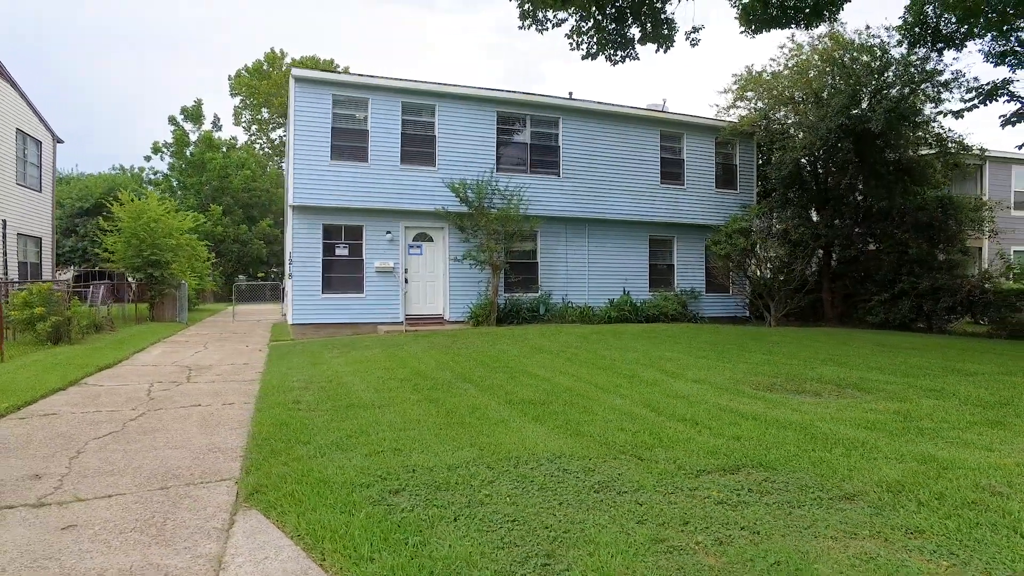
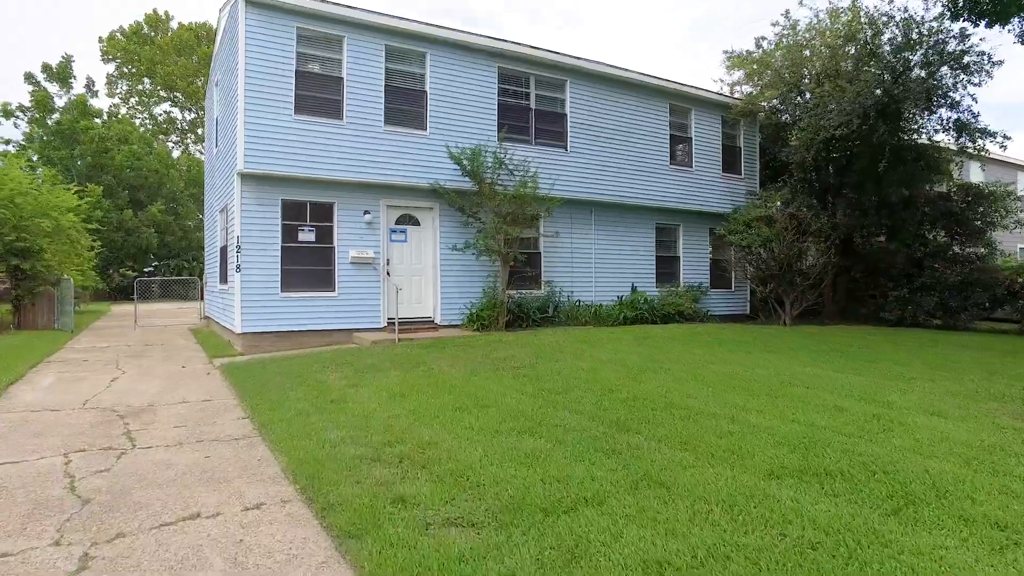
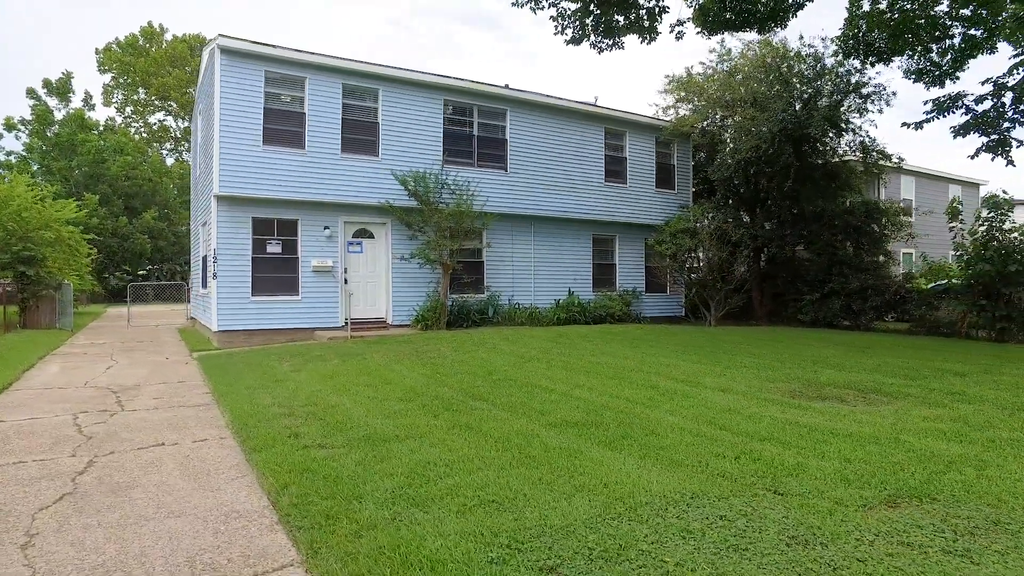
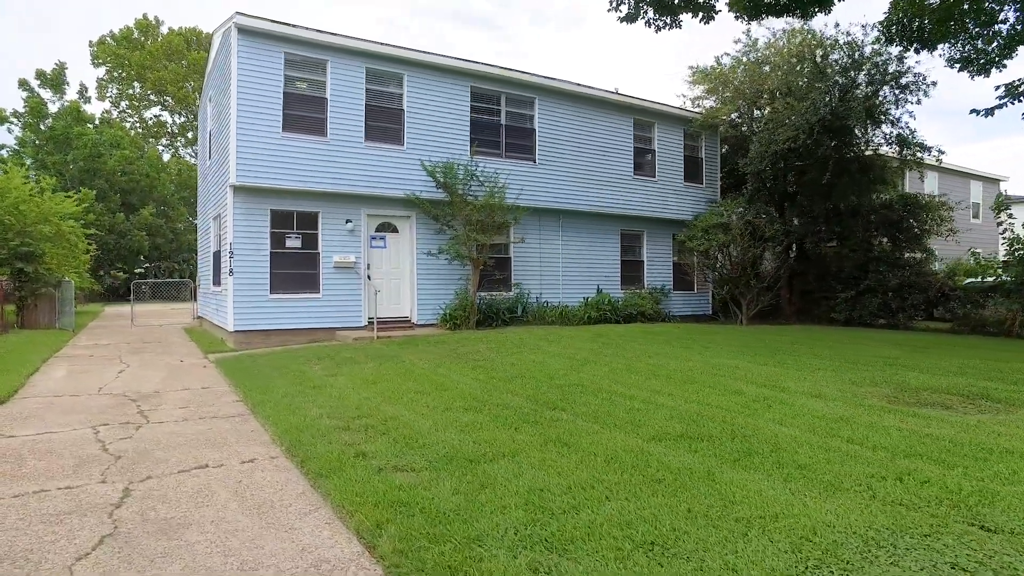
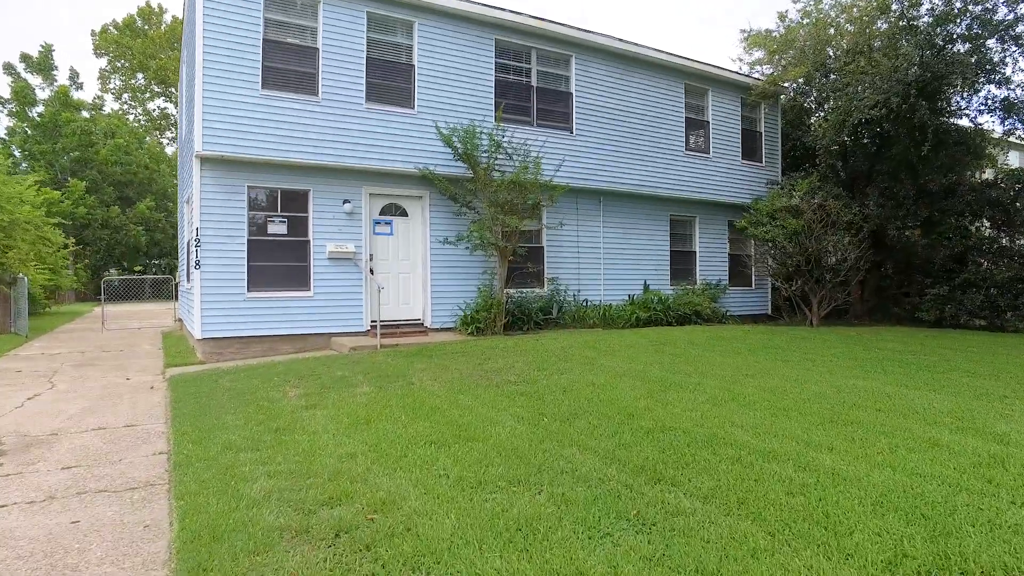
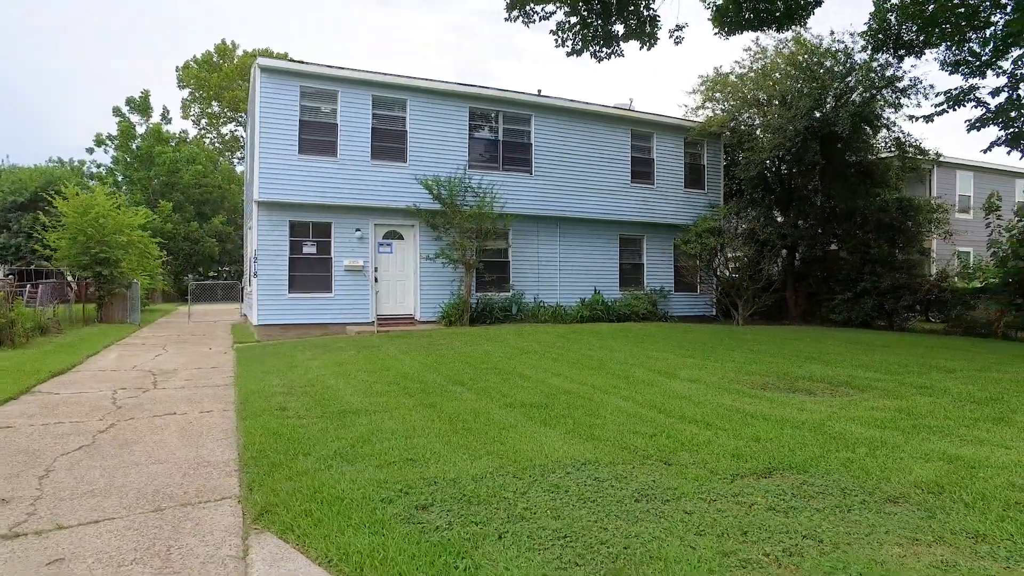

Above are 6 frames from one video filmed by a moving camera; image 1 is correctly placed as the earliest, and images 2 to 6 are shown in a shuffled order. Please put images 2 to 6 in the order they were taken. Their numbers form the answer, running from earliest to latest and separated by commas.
6, 3, 4, 2, 5
